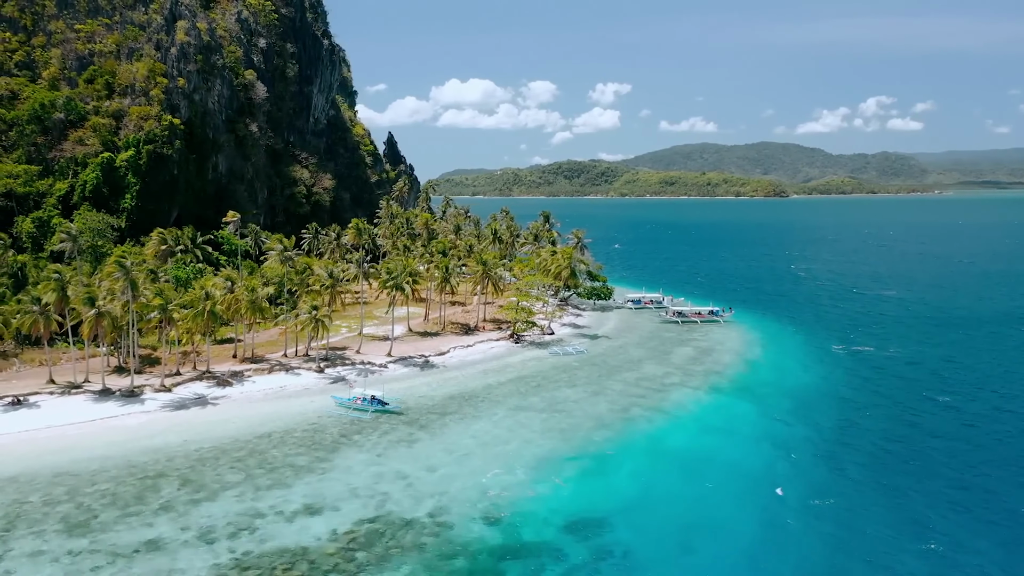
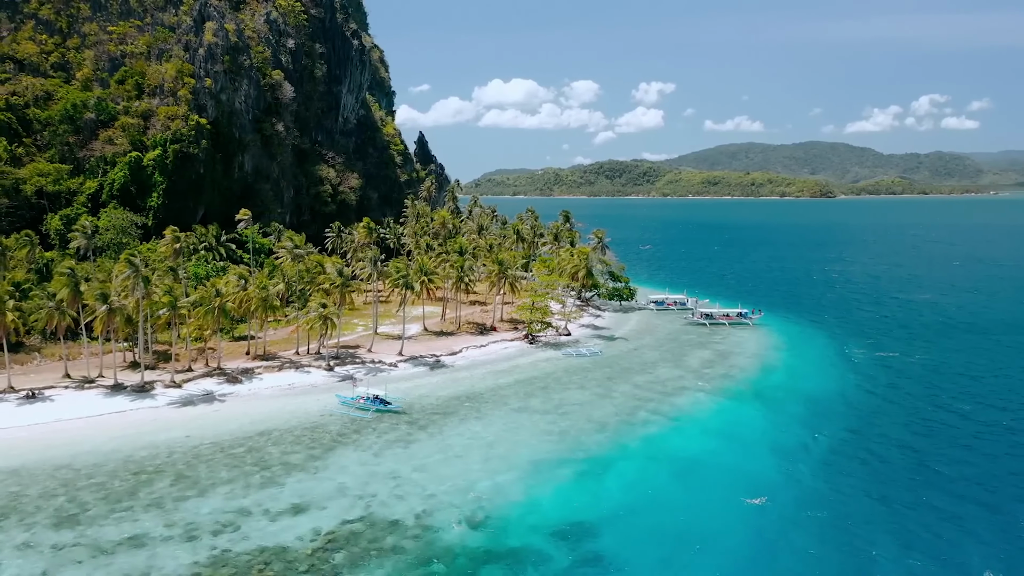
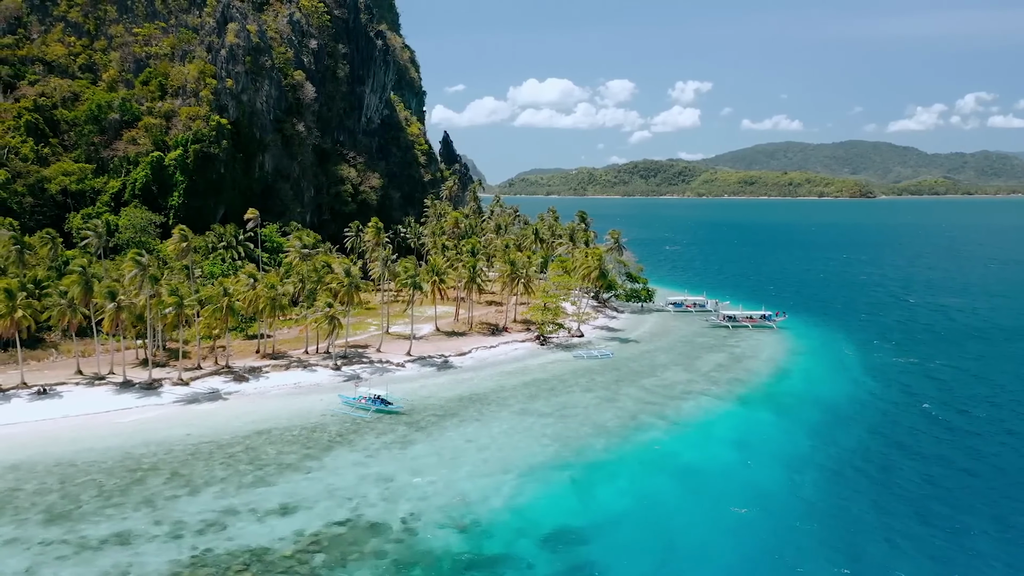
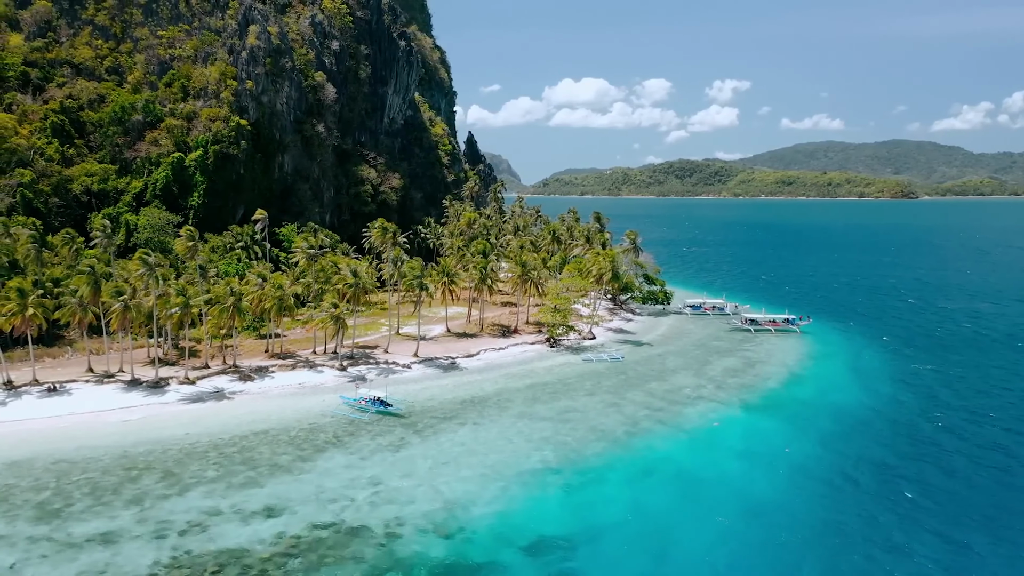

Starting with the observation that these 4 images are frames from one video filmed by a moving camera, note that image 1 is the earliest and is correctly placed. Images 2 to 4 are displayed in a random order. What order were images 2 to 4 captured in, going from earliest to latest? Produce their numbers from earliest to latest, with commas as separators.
2, 3, 4
